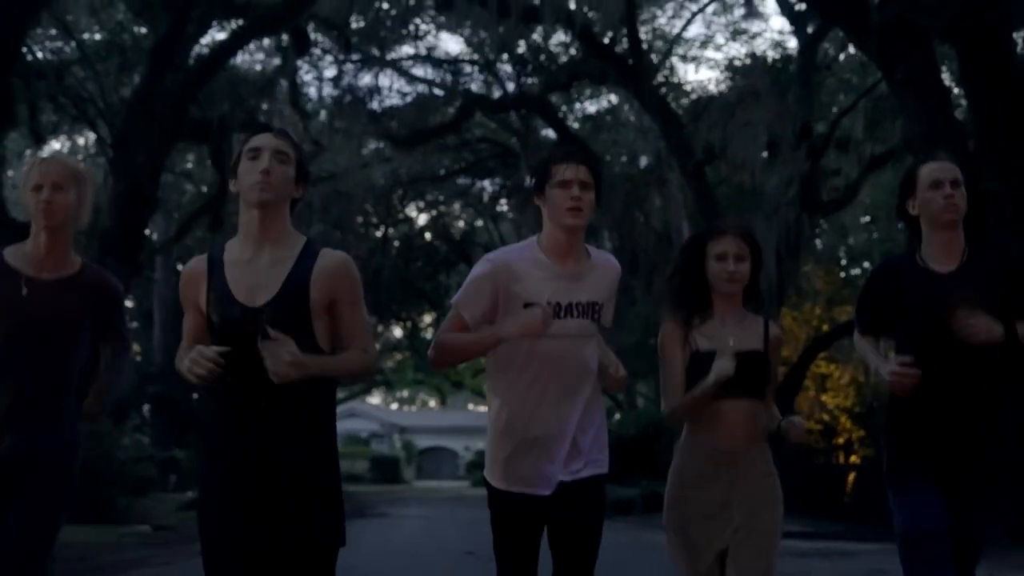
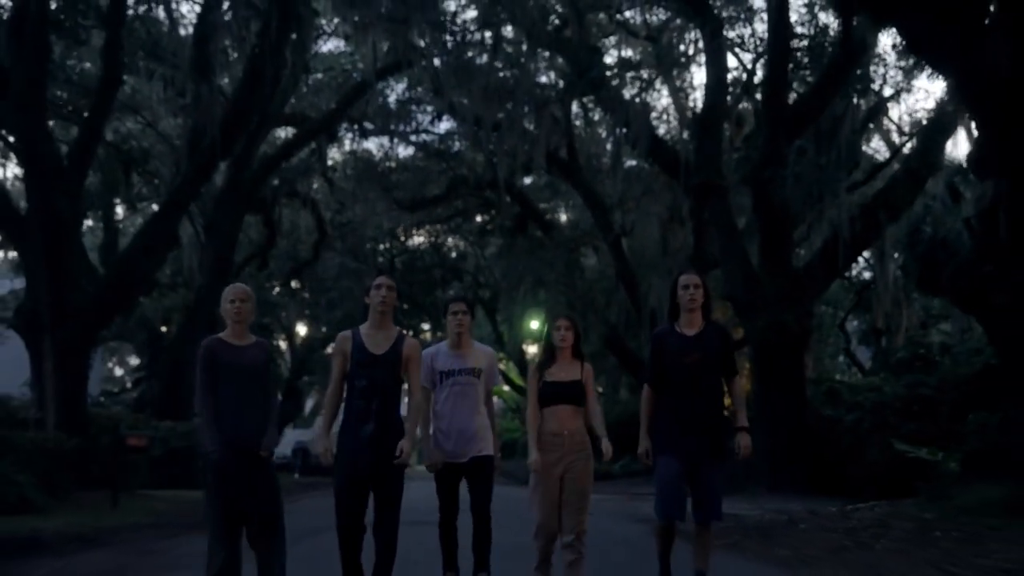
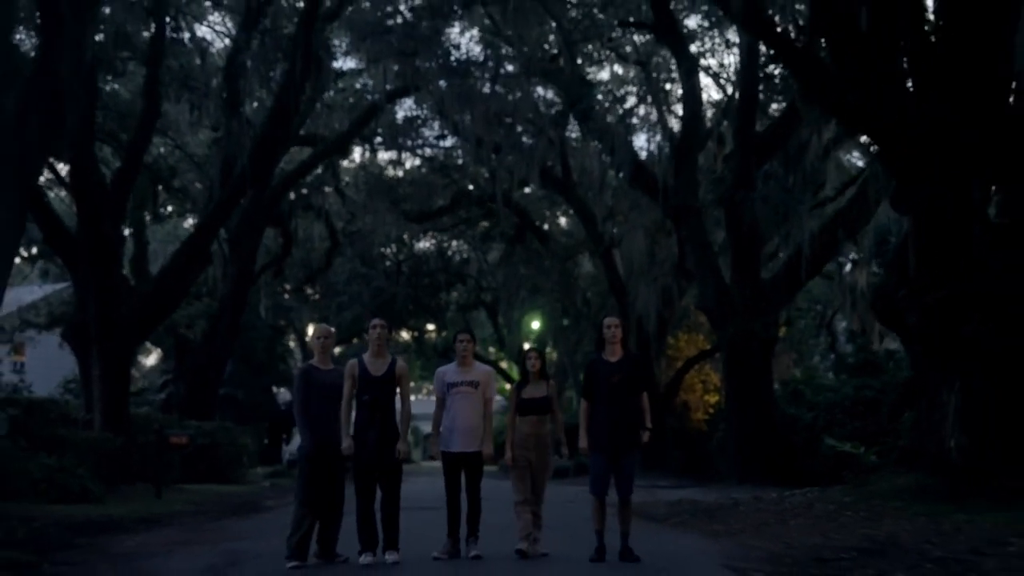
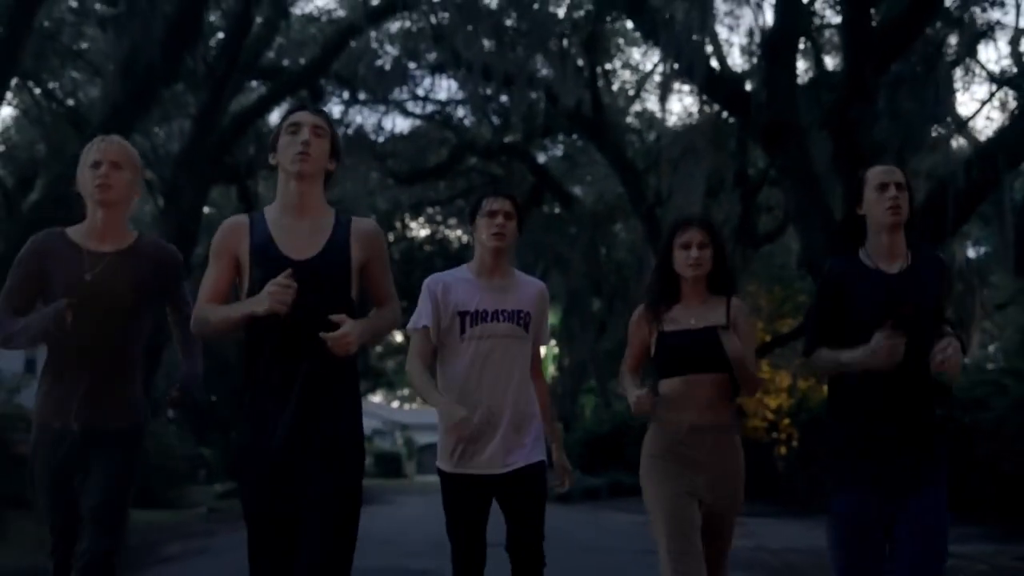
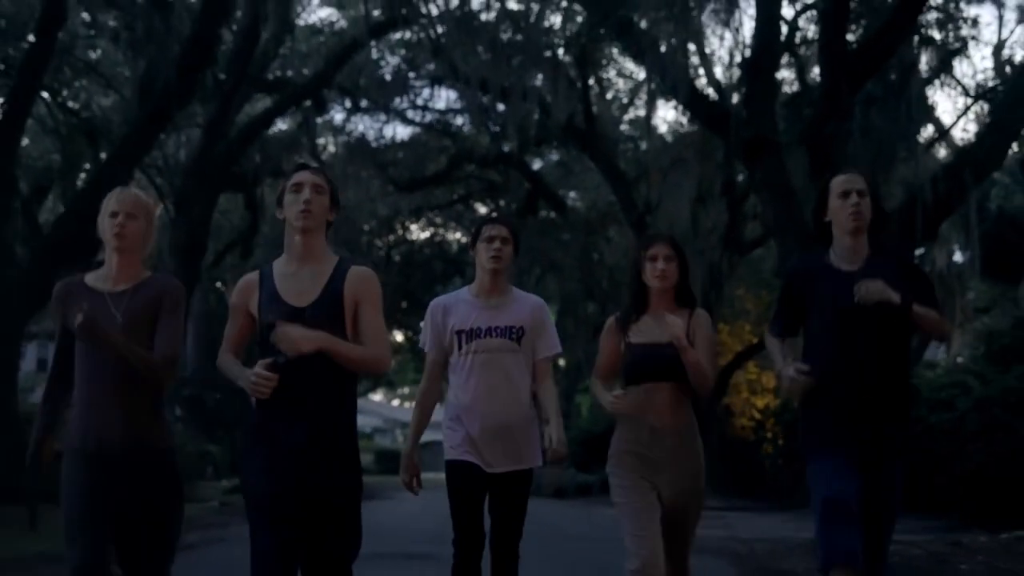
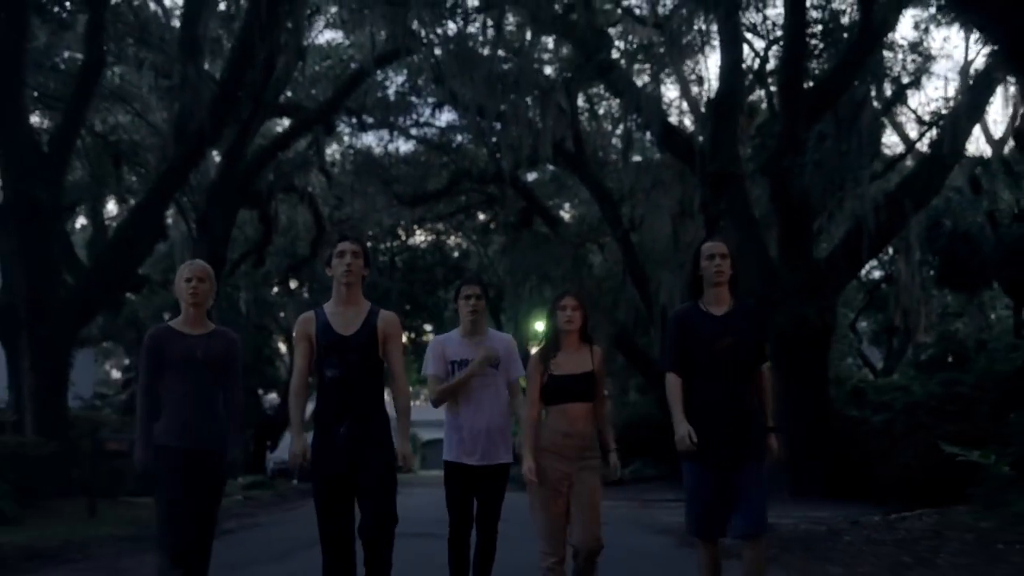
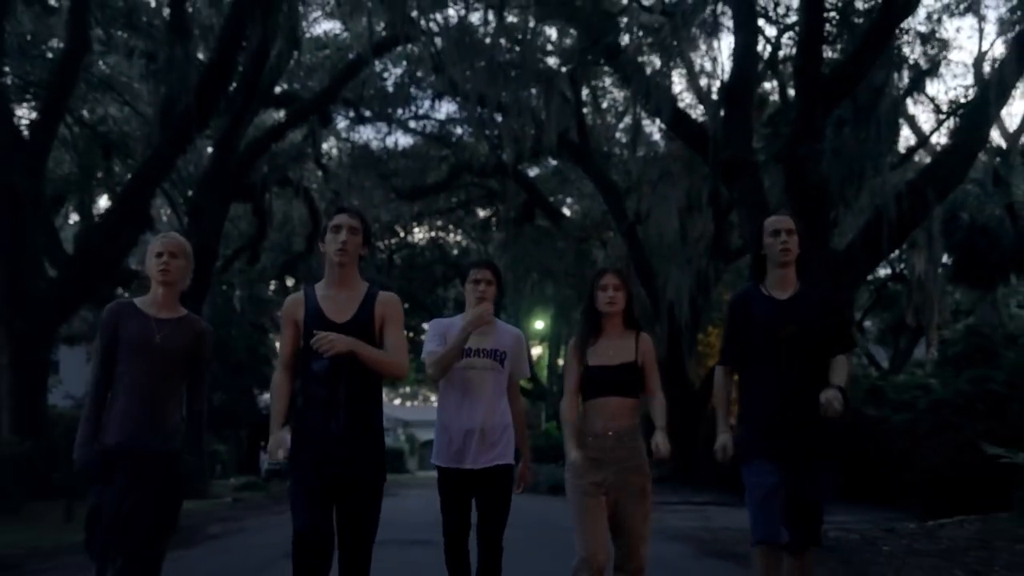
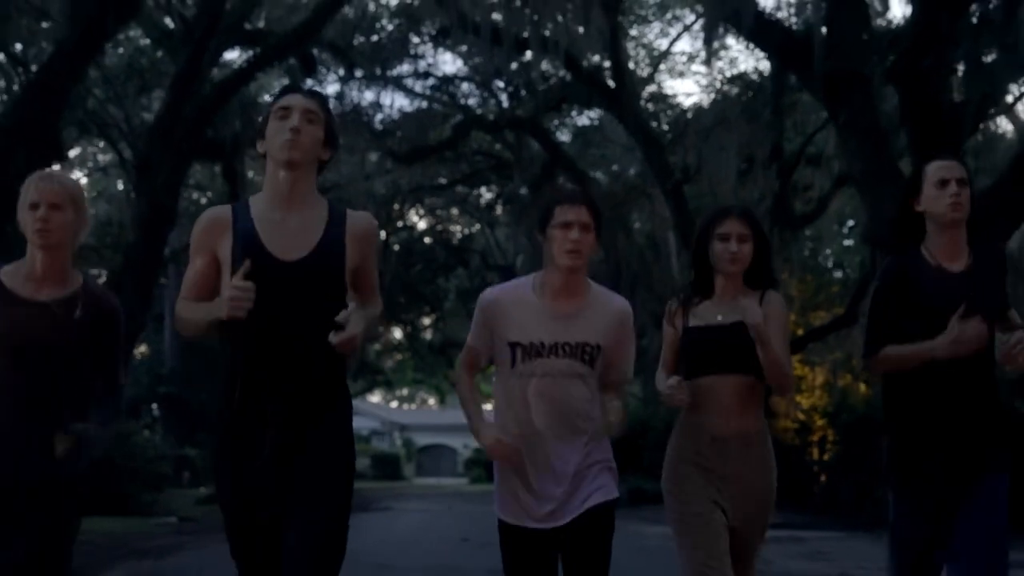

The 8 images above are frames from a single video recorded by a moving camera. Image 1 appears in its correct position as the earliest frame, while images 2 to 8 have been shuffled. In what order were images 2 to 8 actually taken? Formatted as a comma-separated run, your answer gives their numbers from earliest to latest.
8, 4, 5, 7, 6, 2, 3
